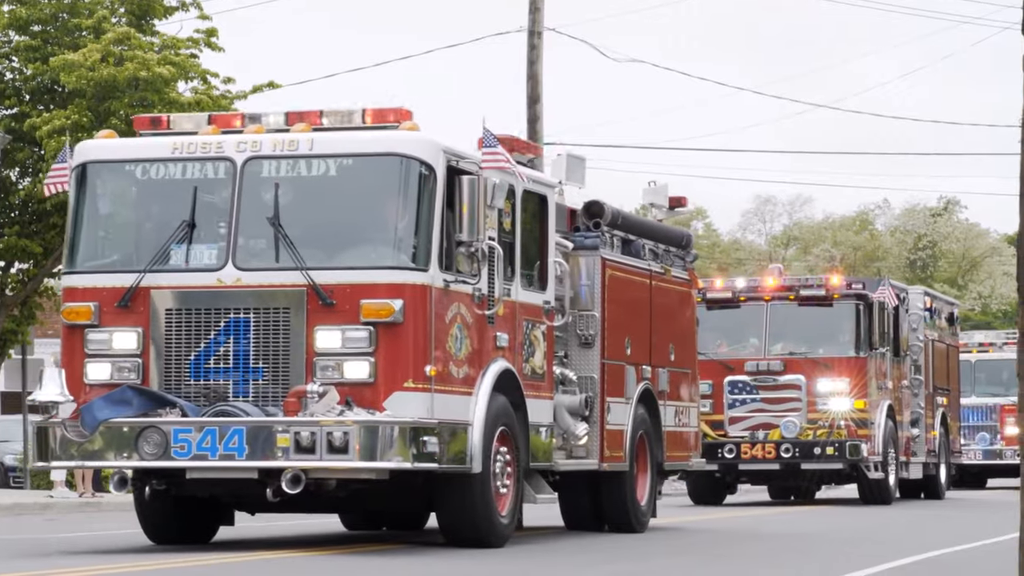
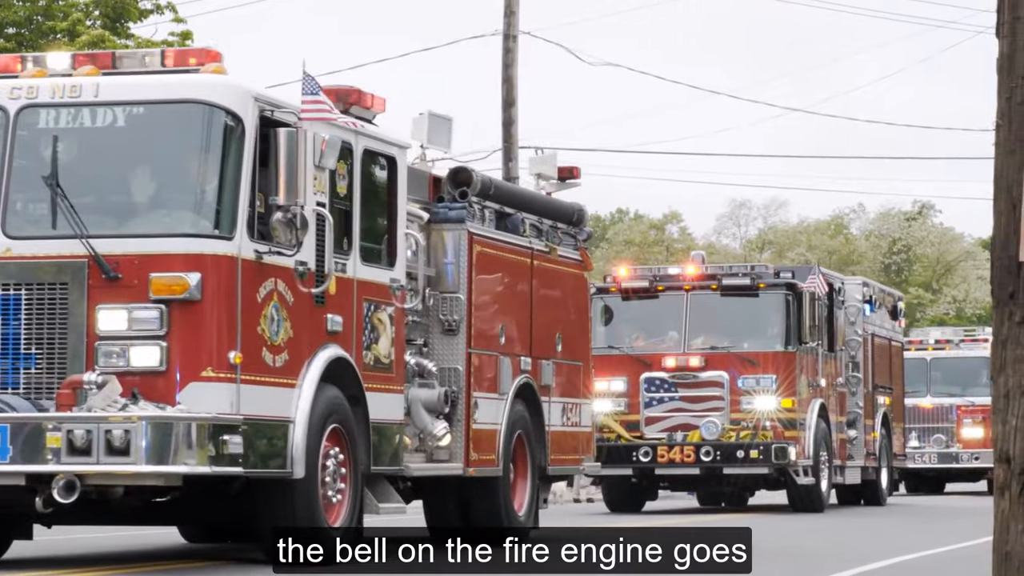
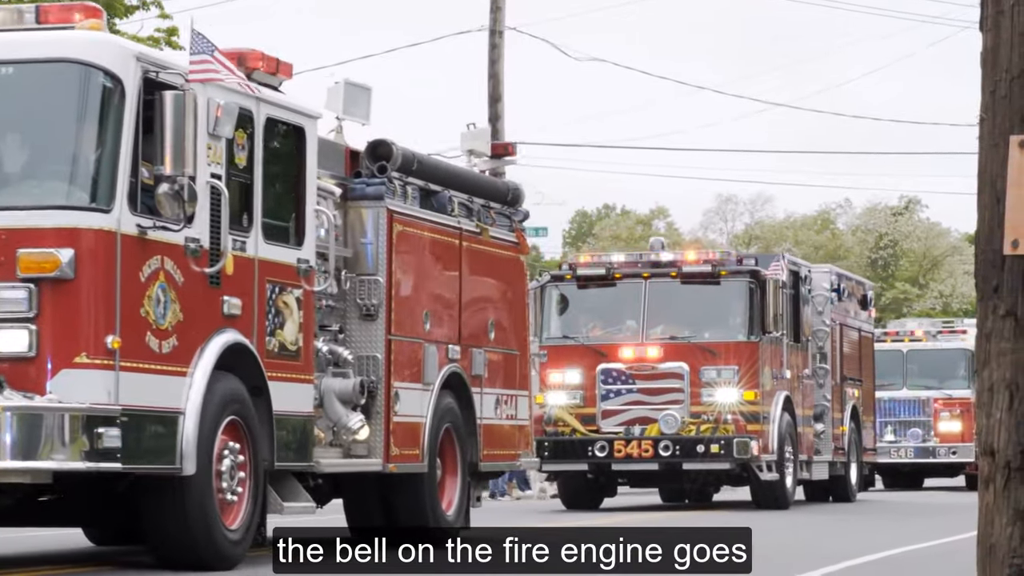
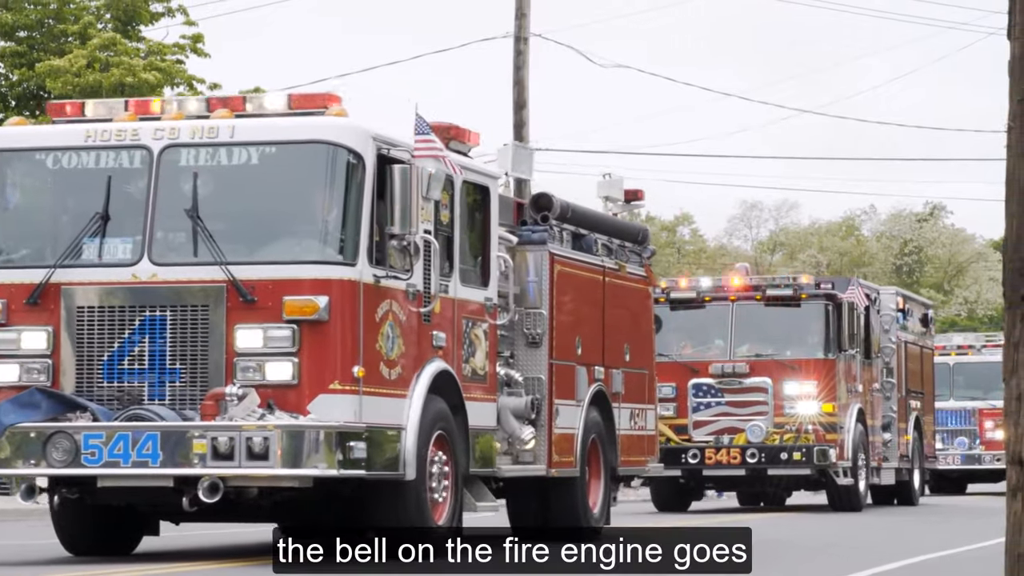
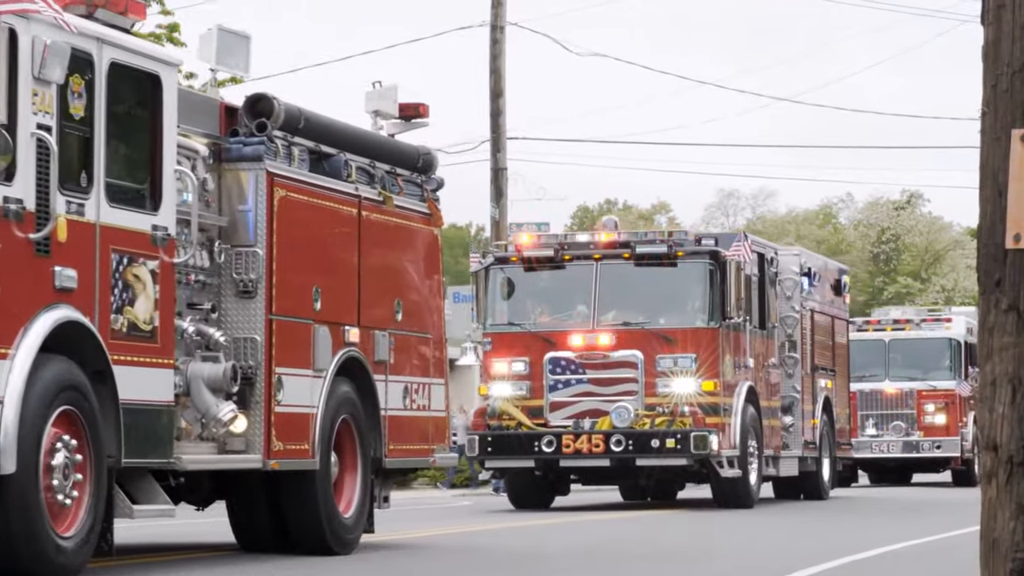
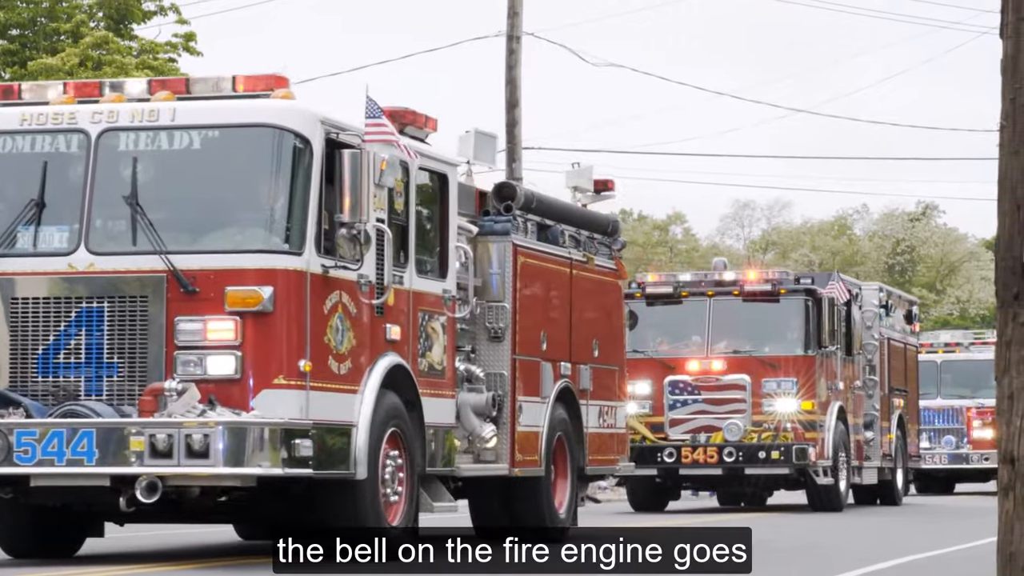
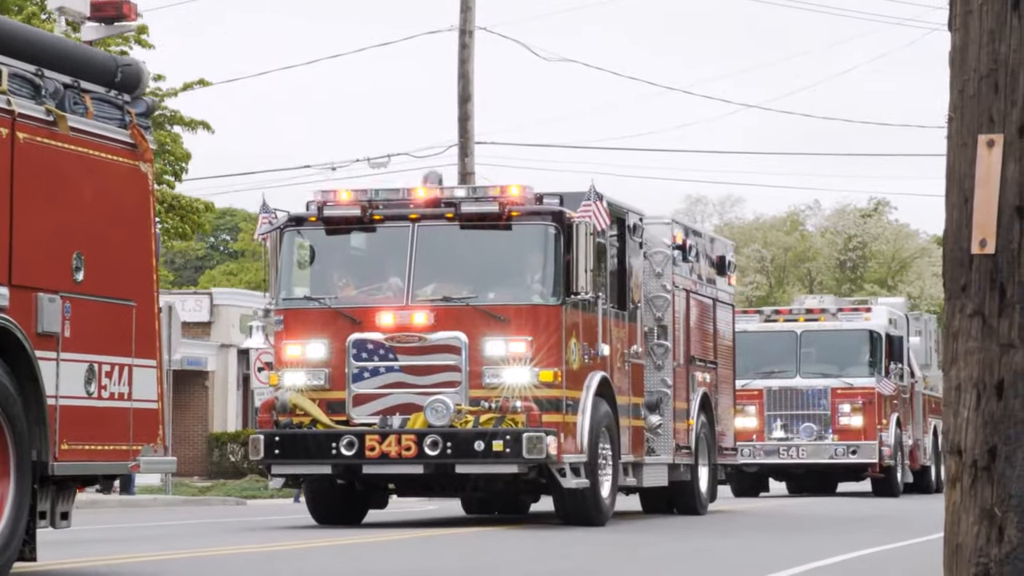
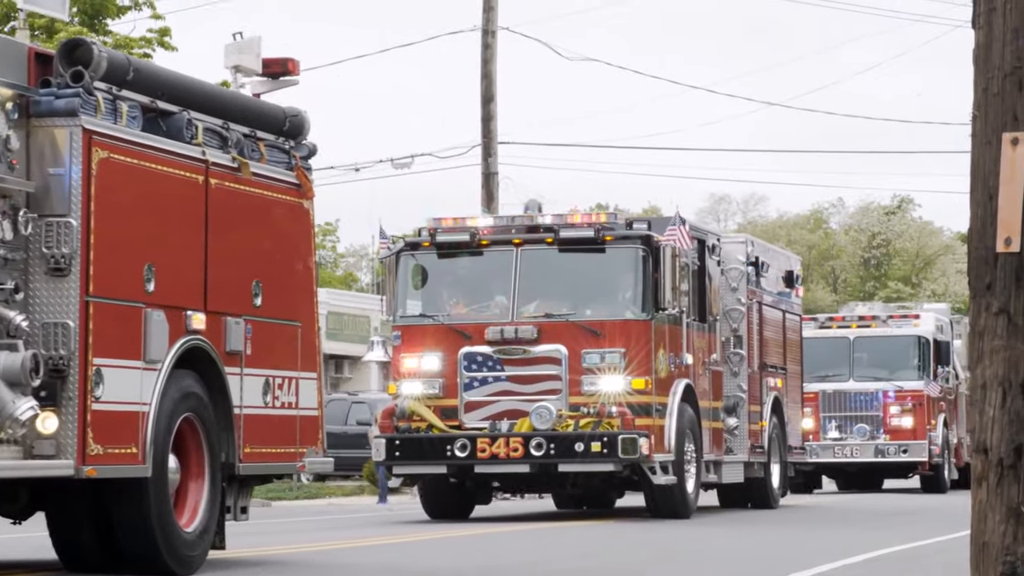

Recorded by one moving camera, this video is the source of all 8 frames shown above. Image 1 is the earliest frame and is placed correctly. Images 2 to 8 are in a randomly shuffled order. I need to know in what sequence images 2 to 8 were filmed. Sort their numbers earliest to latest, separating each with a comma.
4, 6, 2, 3, 5, 8, 7
